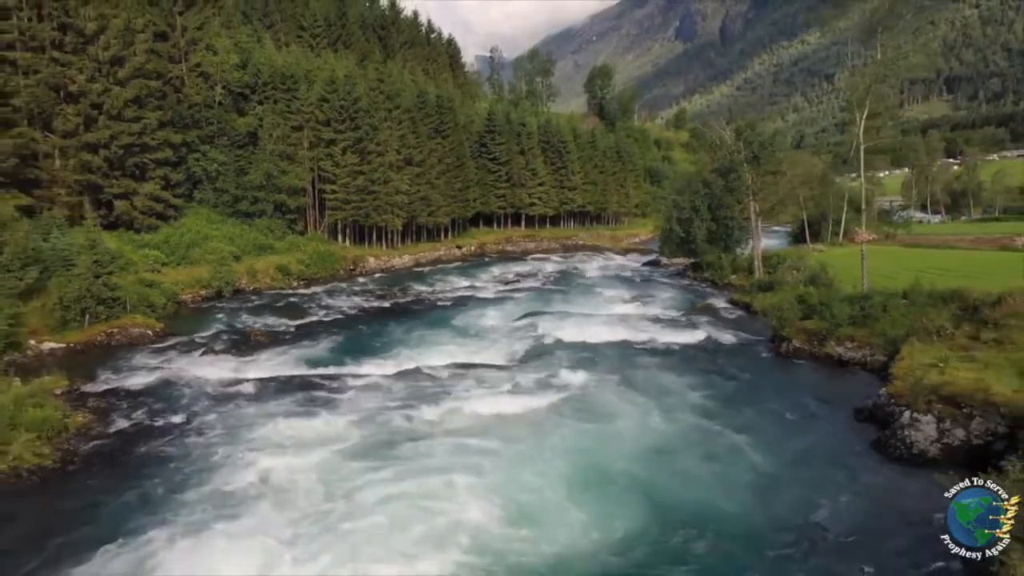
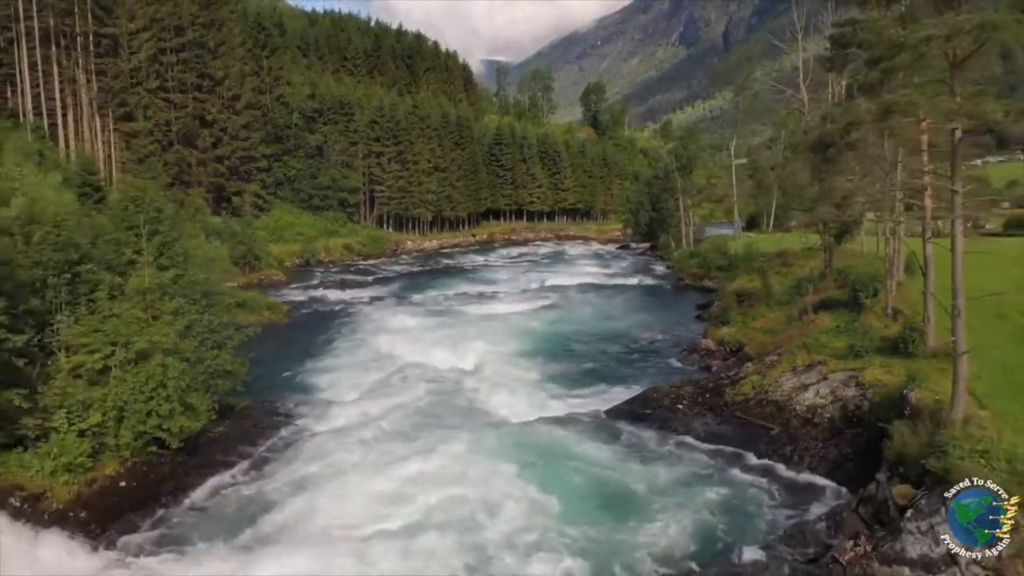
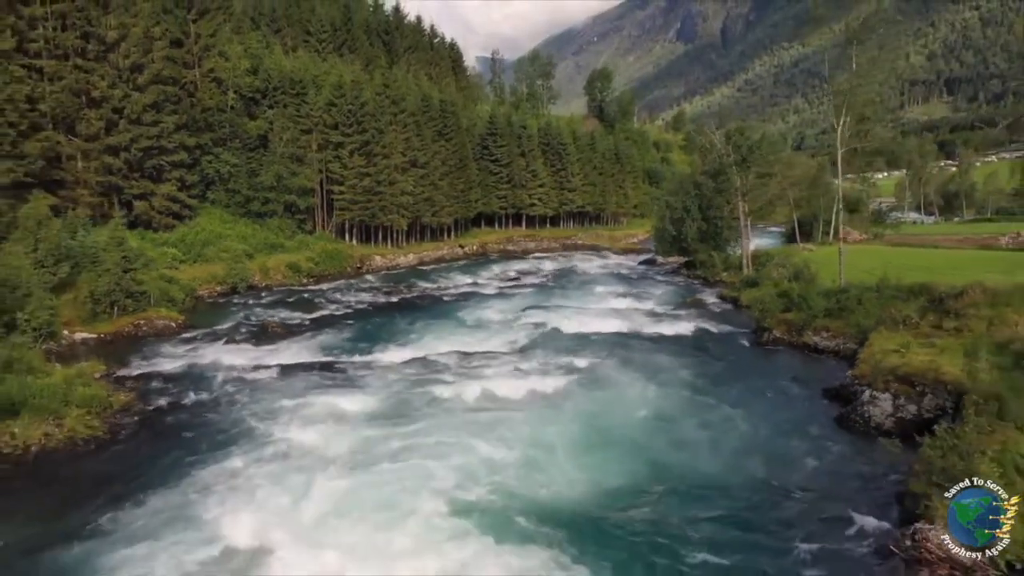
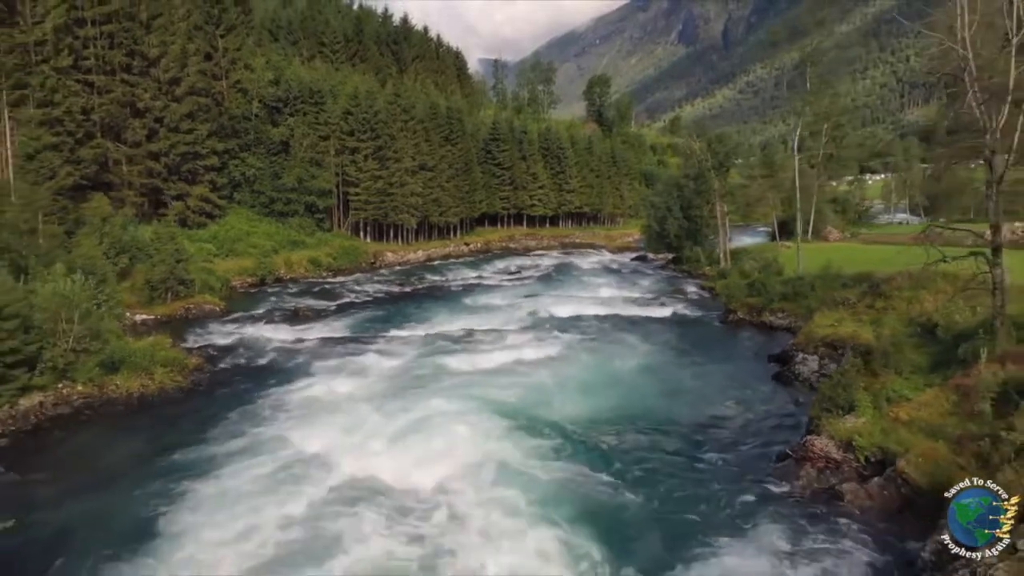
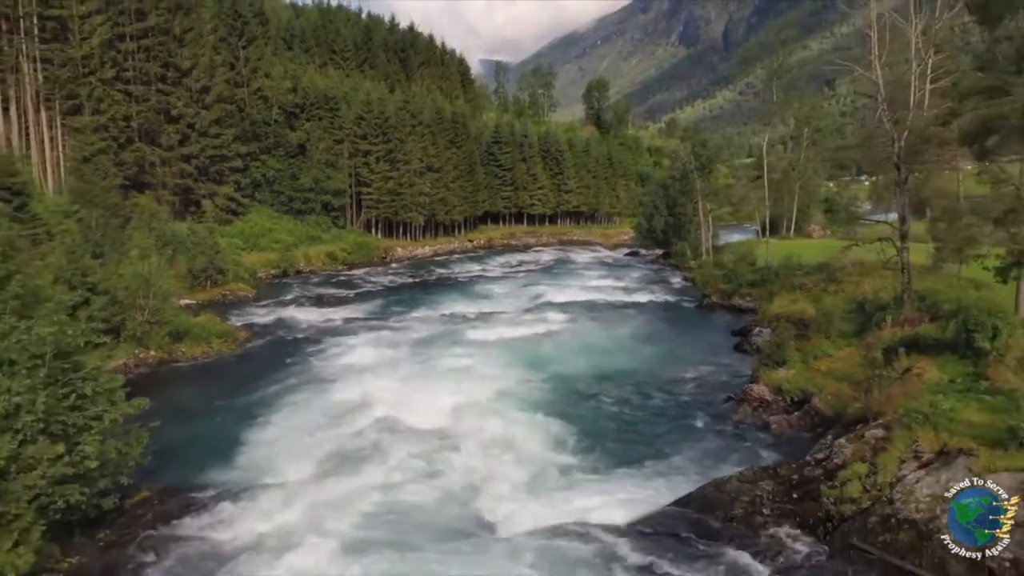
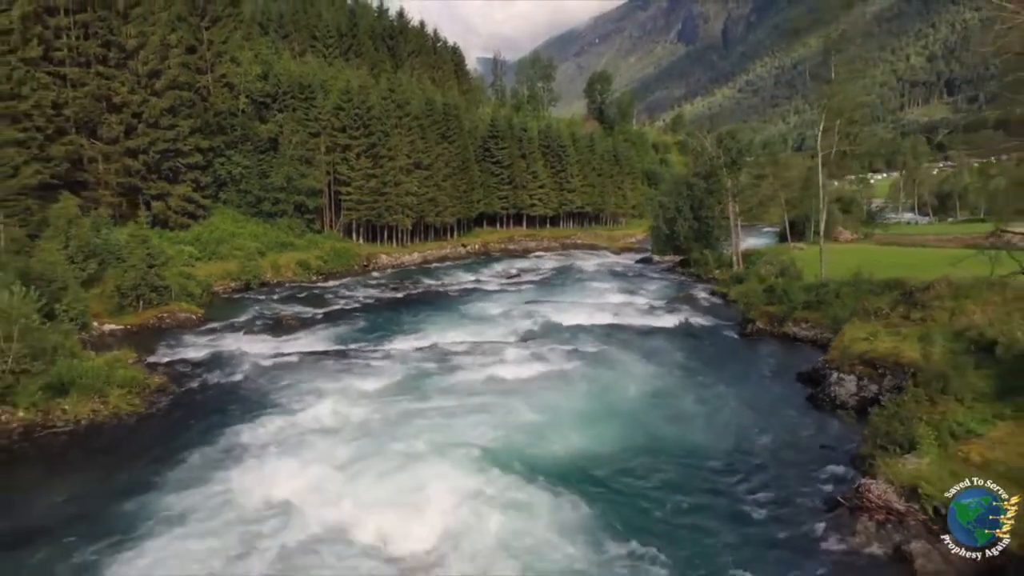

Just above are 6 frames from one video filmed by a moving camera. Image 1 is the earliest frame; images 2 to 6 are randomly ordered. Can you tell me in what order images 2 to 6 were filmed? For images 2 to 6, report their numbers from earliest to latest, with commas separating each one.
3, 6, 4, 5, 2
